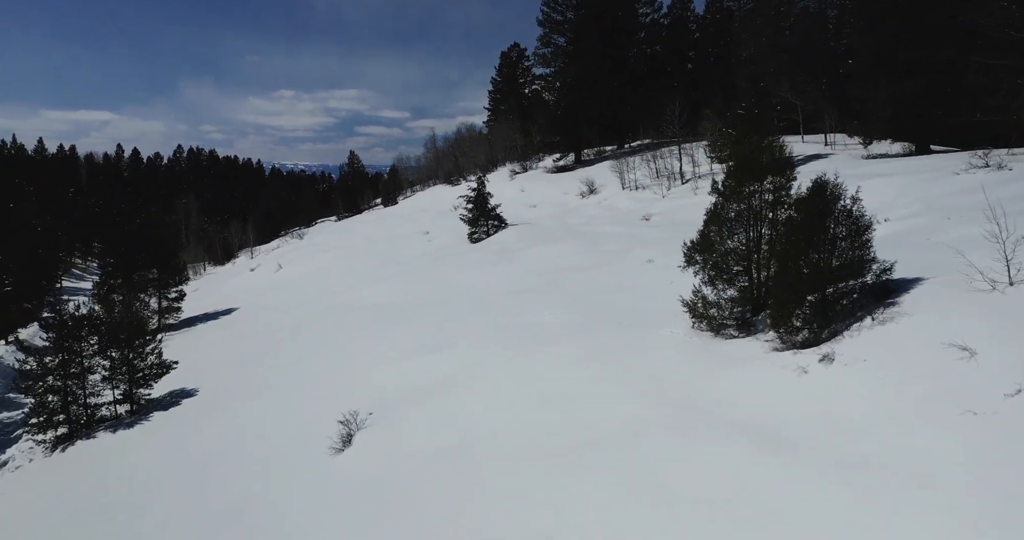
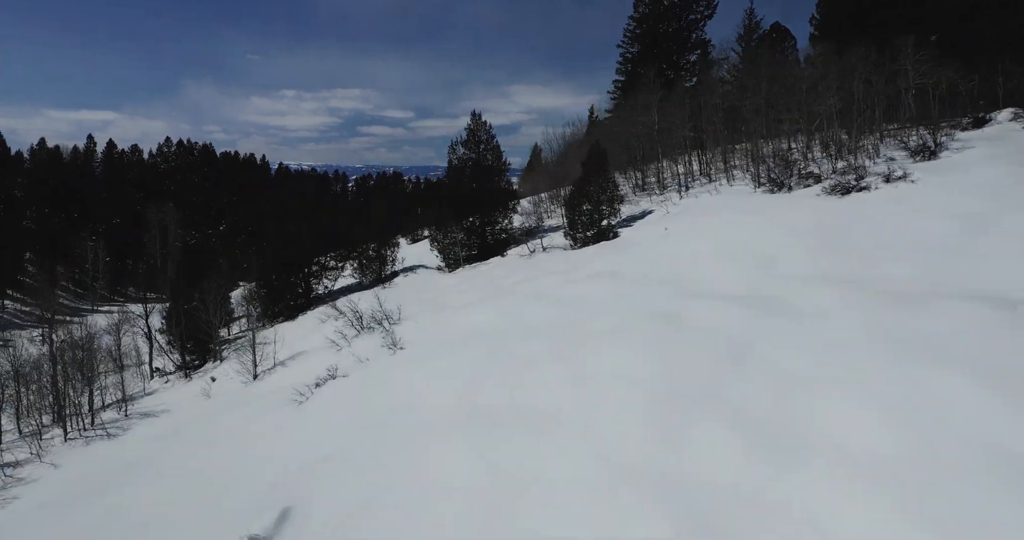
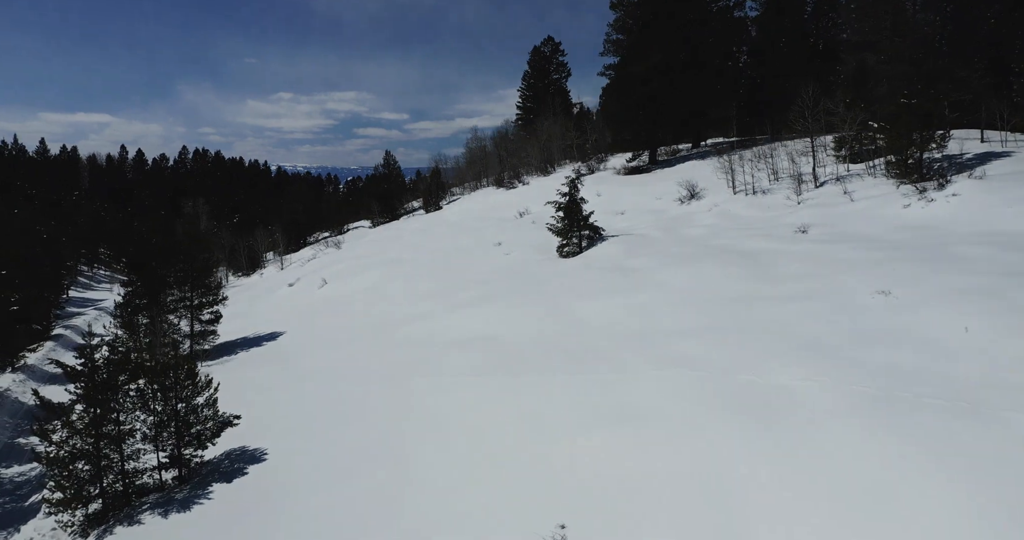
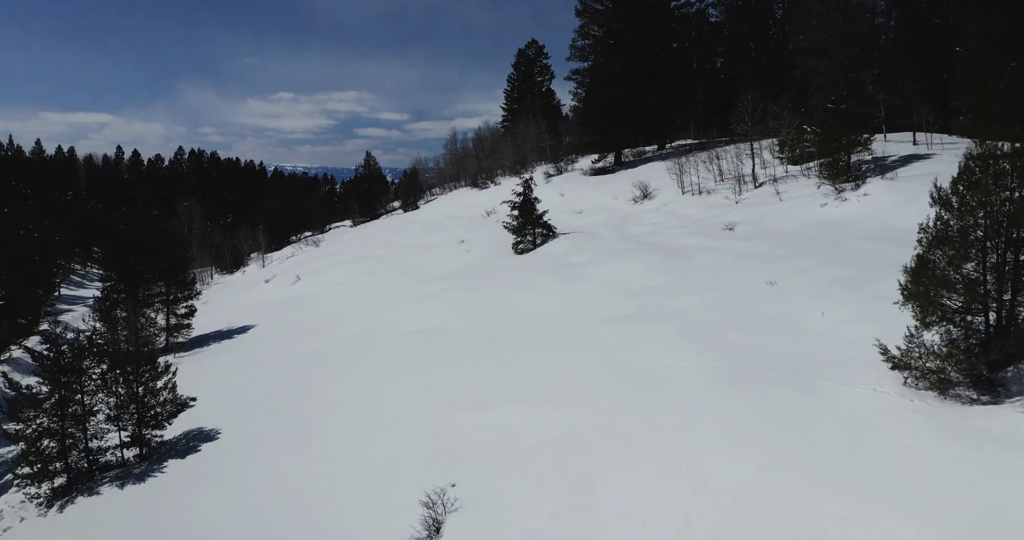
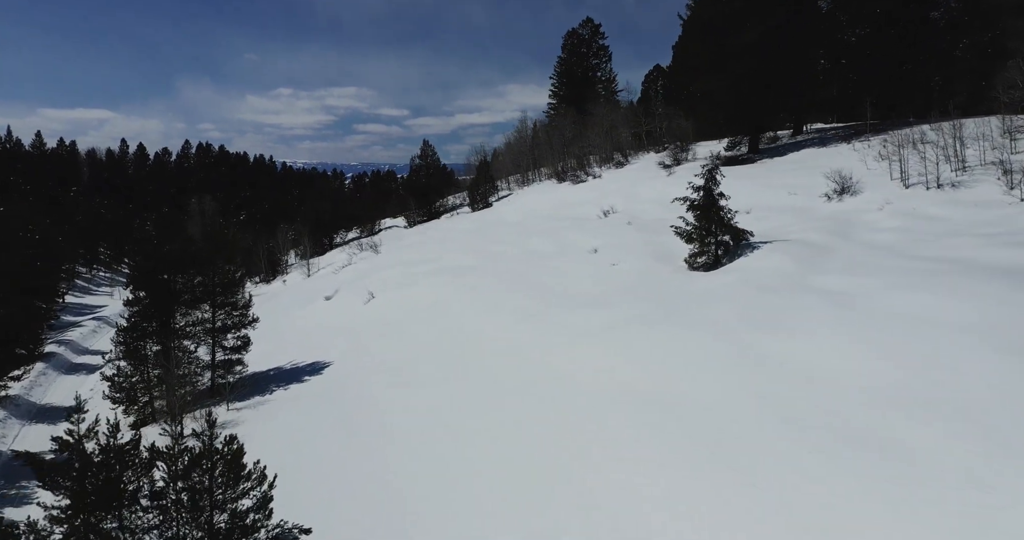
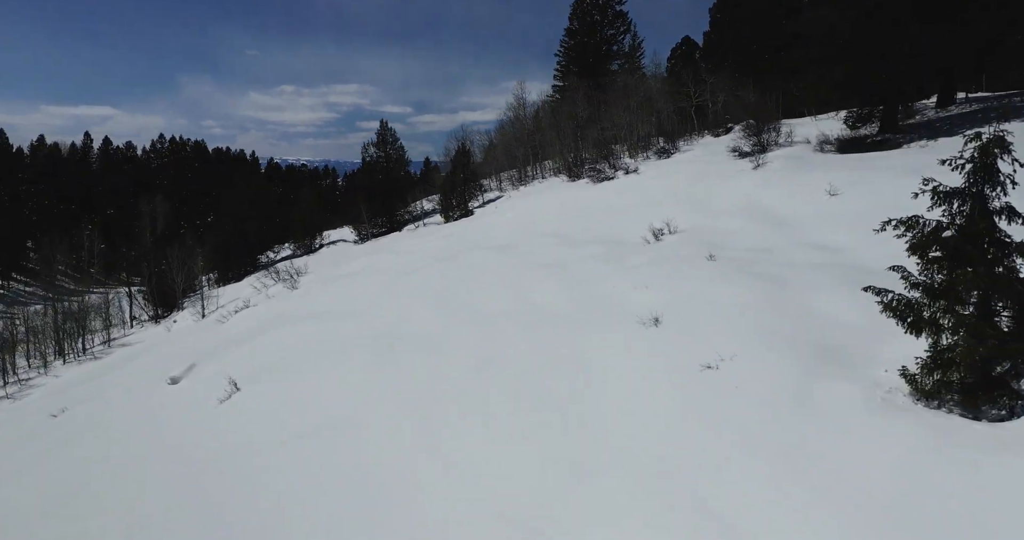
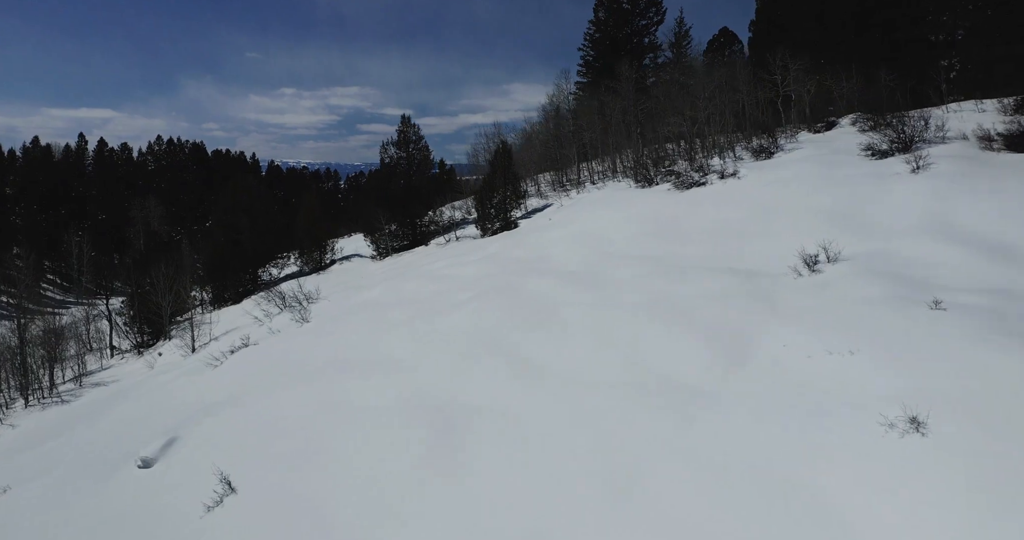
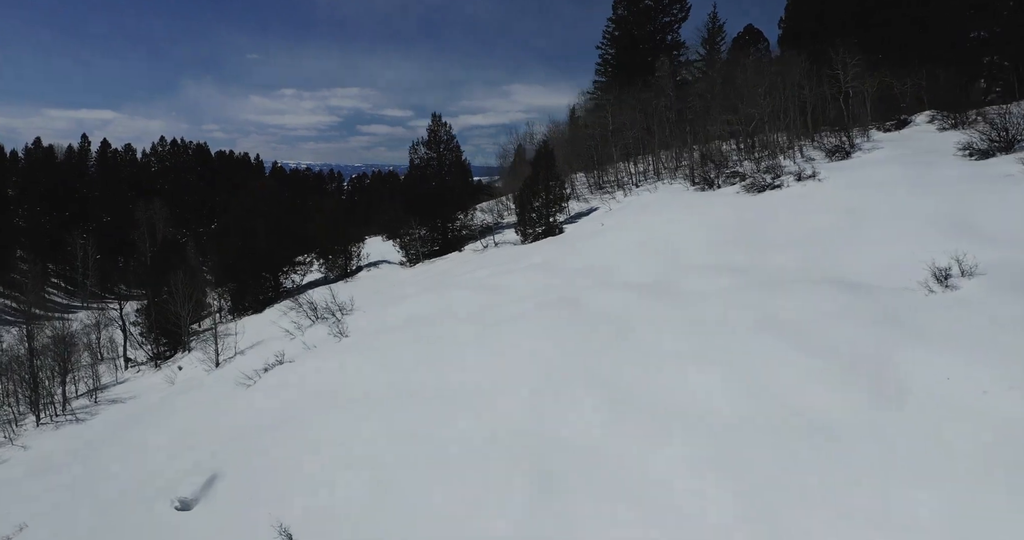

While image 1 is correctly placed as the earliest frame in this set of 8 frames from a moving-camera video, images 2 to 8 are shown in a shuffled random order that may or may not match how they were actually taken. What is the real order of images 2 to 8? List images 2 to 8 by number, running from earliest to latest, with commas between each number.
4, 3, 5, 6, 7, 8, 2
